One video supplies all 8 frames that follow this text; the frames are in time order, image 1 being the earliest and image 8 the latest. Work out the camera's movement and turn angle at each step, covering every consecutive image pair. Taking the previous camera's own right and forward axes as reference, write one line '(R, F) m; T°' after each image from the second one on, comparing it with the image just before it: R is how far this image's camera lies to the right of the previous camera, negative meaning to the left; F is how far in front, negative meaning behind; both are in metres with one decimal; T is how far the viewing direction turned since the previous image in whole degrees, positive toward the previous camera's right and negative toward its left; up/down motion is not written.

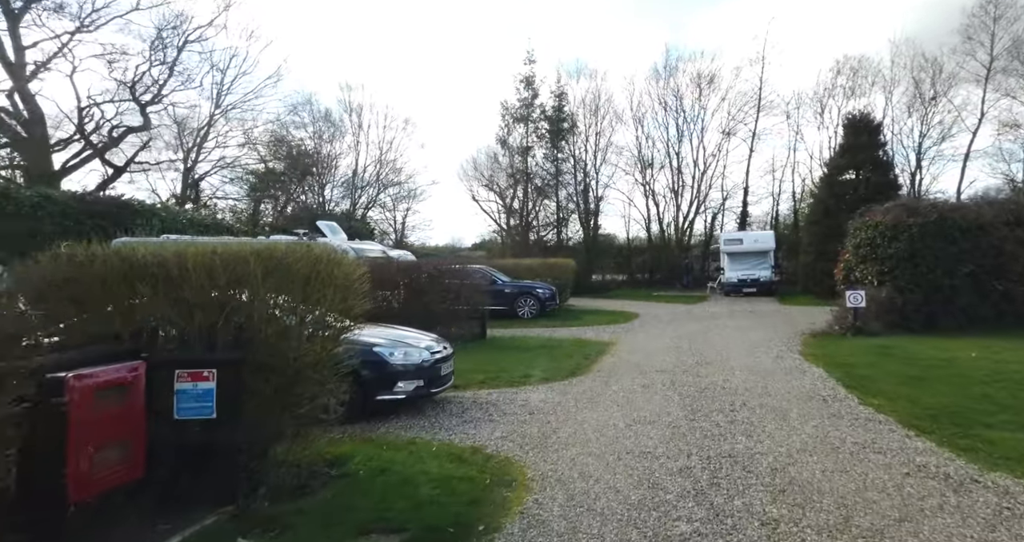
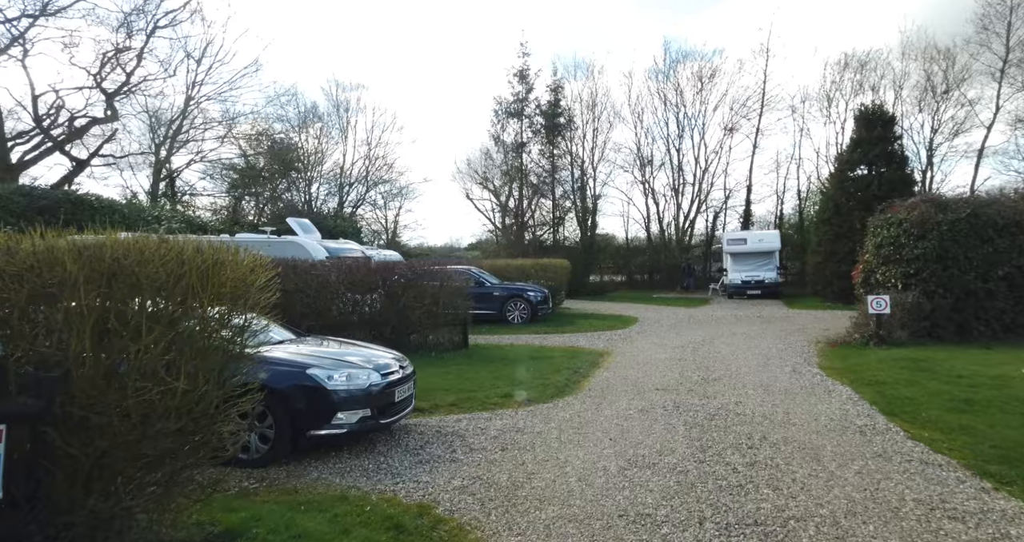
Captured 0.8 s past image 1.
(+0.3, +1.3) m; 0°
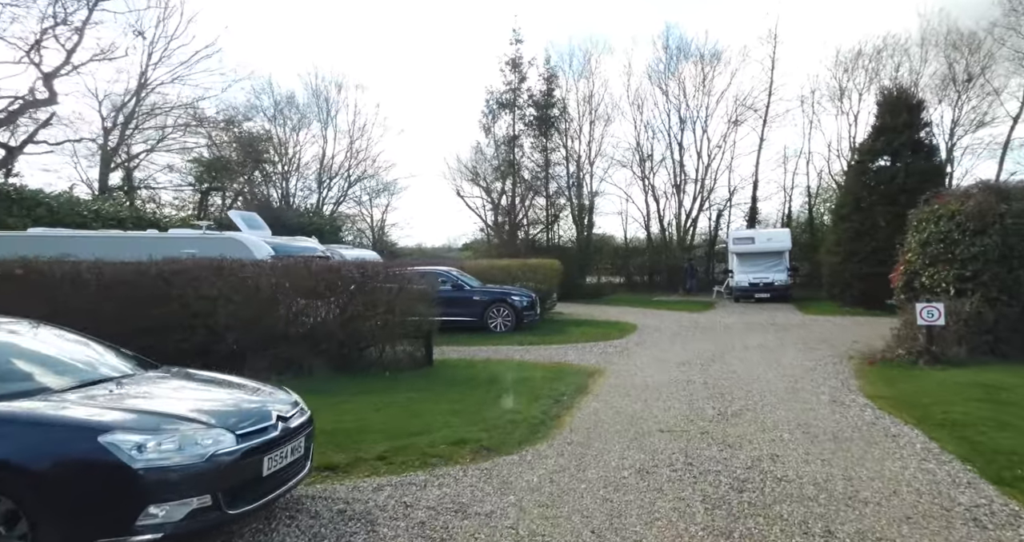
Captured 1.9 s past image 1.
(+0.5, +2.1) m; 0°
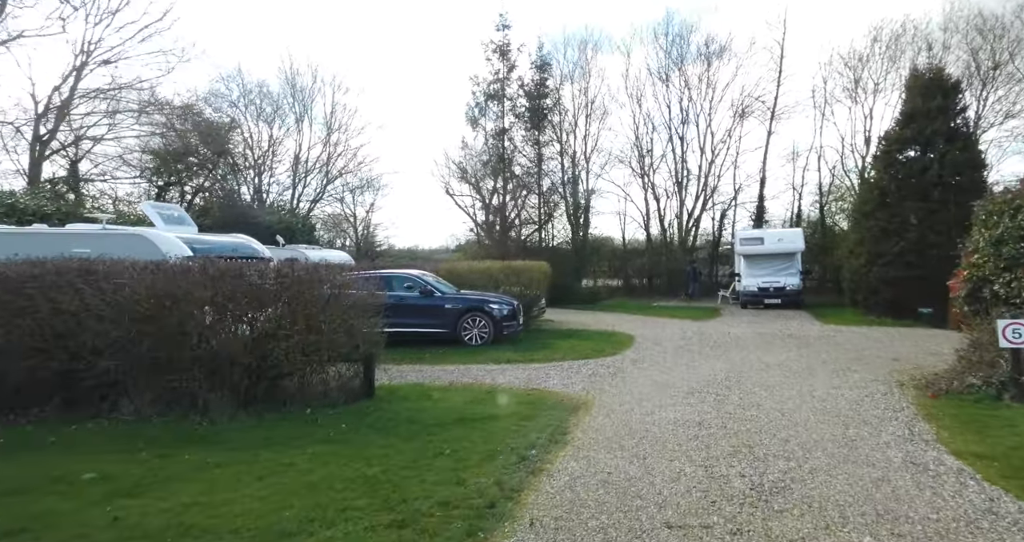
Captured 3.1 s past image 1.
(+0.5, +2.2) m; 0°
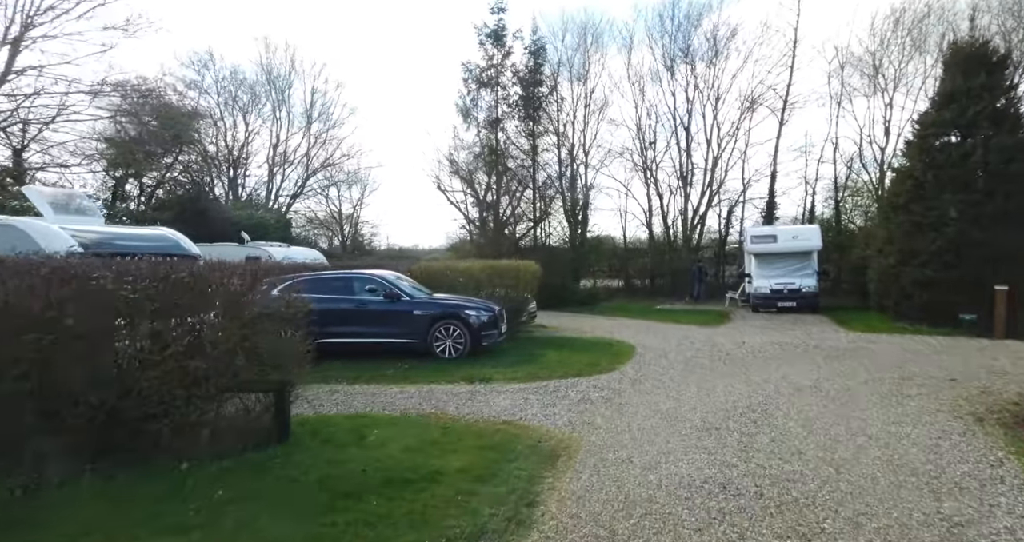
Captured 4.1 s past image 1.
(+0.5, +2.0) m; 0°
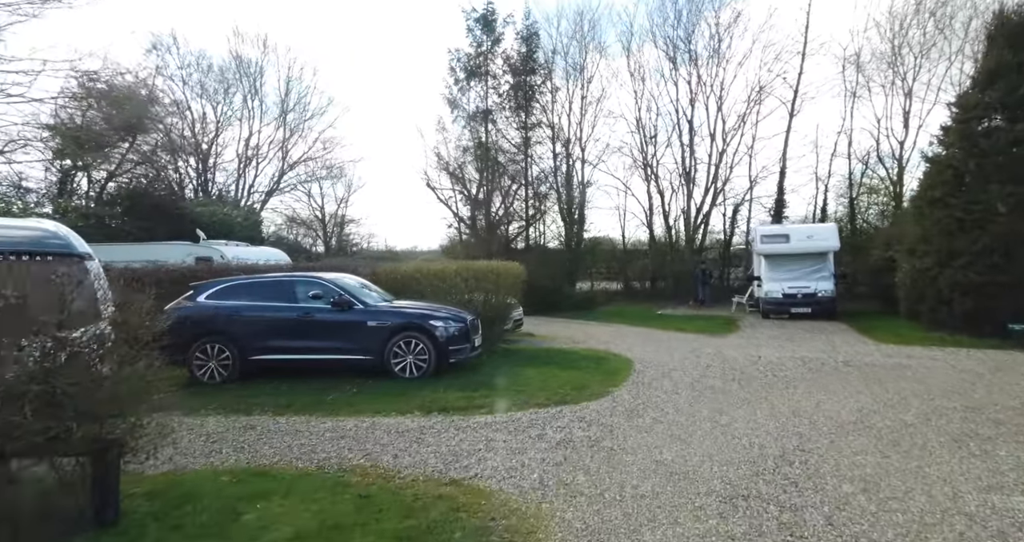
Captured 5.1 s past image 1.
(+0.5, +2.0) m; 0°
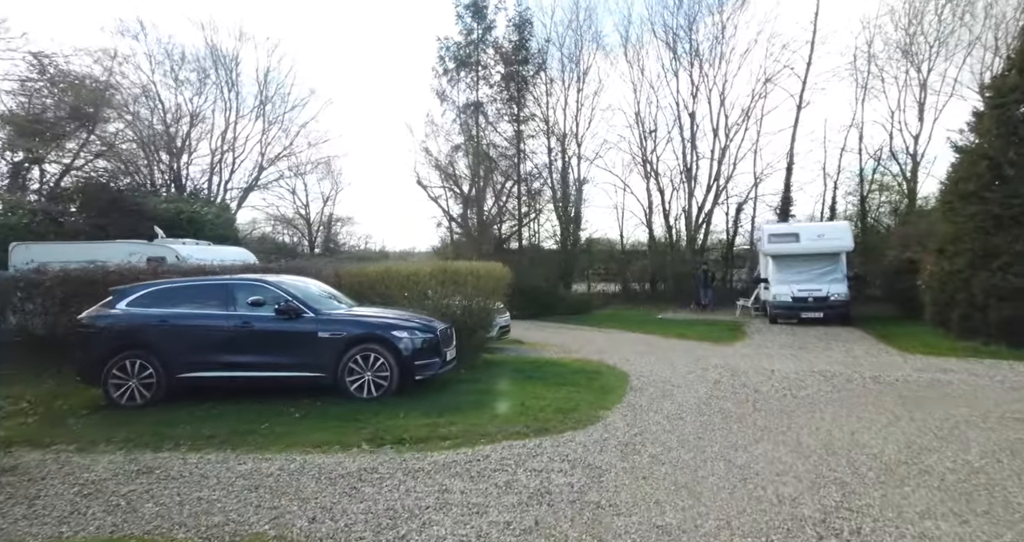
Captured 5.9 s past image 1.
(+0.4, +1.4) m; 0°
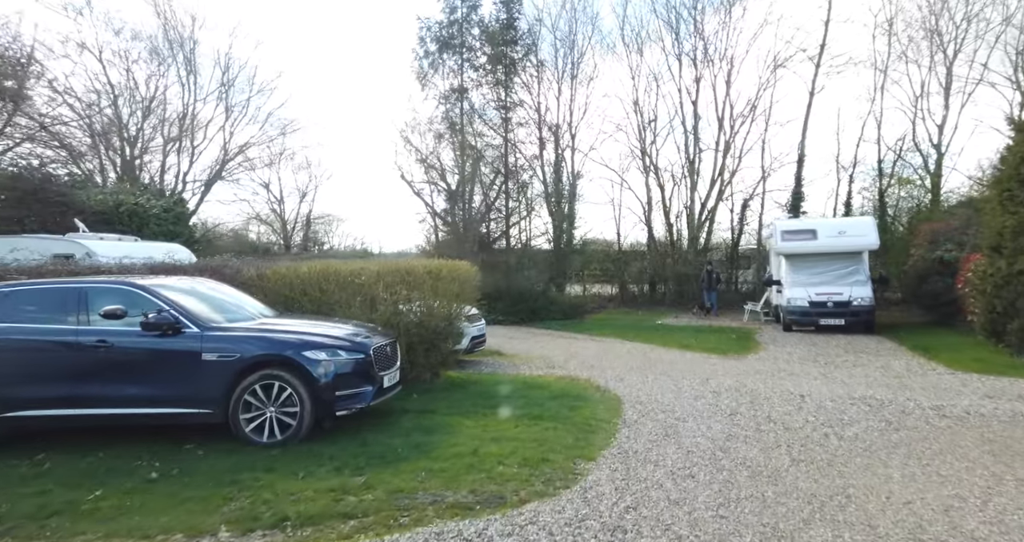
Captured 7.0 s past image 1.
(+0.5, +2.2) m; 0°
